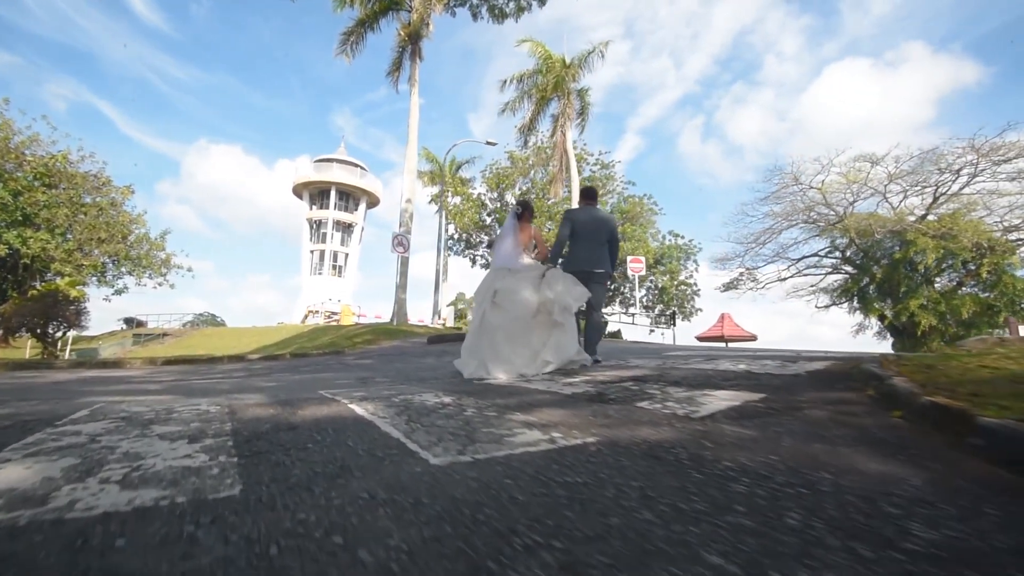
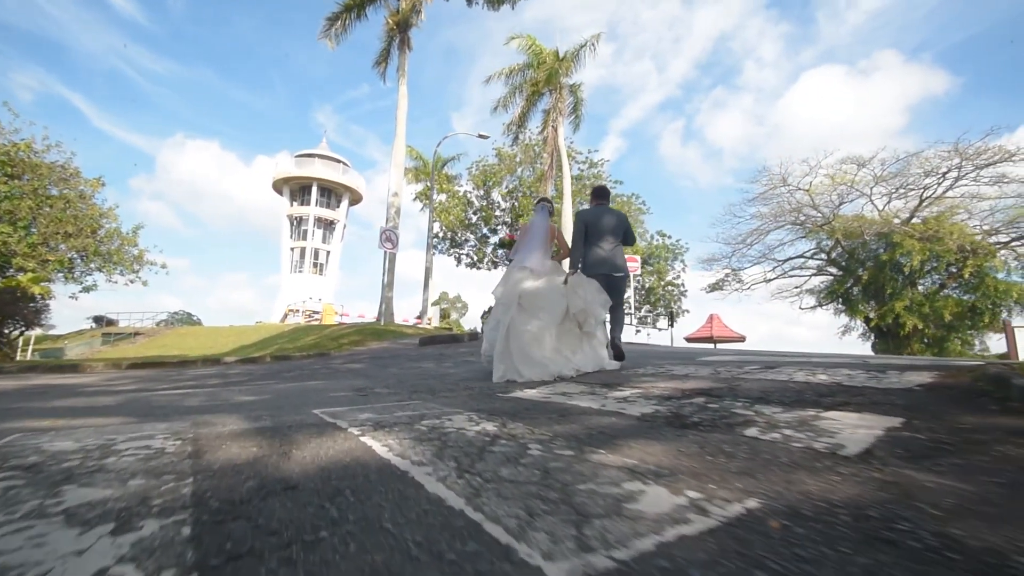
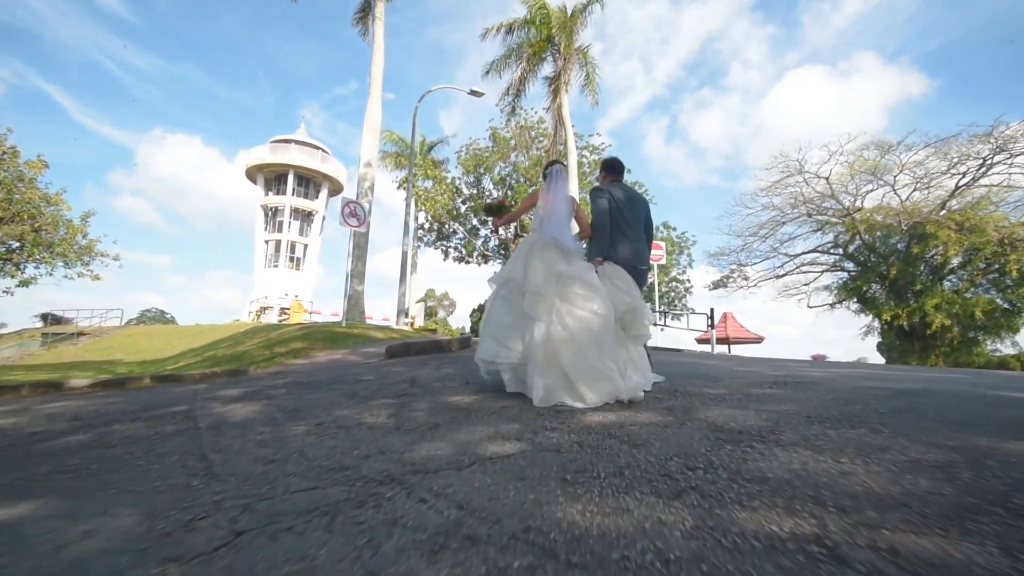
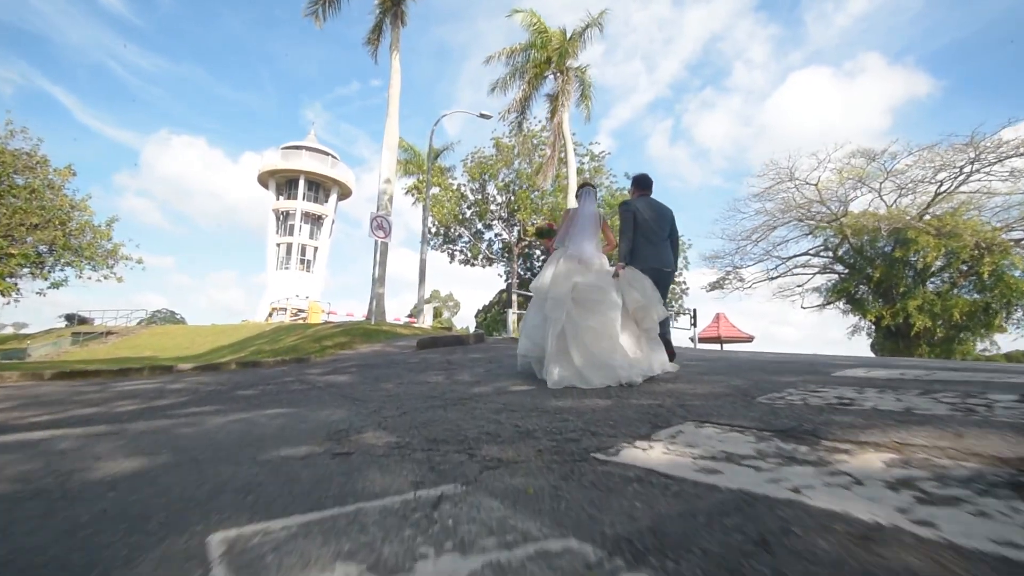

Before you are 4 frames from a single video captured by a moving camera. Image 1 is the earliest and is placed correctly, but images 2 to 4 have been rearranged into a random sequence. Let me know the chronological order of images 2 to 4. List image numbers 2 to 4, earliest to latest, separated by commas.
2, 4, 3
